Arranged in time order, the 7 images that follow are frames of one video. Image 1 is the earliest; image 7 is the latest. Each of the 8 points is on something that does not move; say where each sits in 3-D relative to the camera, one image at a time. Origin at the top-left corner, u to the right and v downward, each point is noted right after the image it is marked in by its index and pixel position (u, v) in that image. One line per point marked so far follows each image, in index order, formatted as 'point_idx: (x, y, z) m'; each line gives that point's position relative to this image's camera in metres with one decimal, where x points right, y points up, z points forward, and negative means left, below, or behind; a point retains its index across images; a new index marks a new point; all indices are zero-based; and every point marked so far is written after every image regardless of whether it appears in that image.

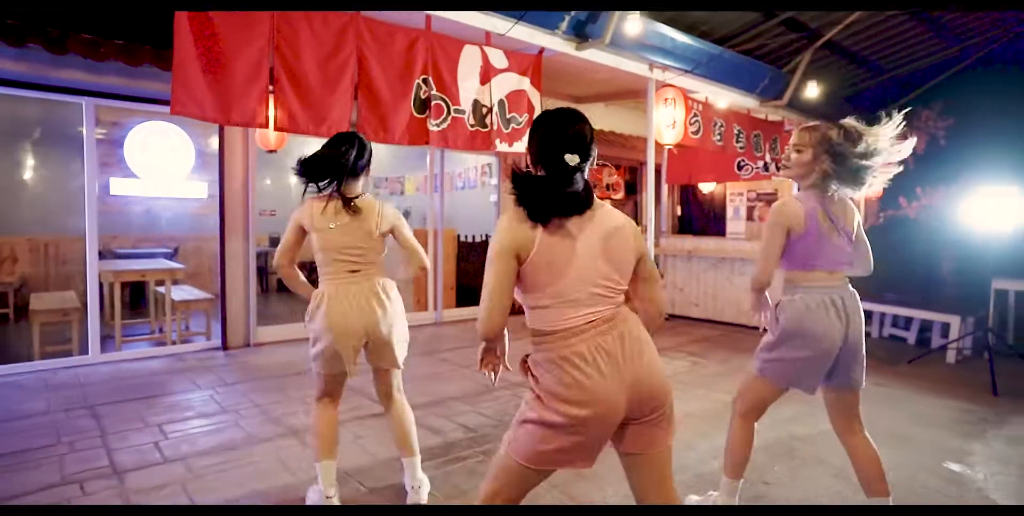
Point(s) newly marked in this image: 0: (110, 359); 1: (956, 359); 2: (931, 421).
0: (-4.2, -1.1, +5.9) m
1: (+5.1, -1.1, +6.5) m
2: (+3.4, -1.3, +4.6) m
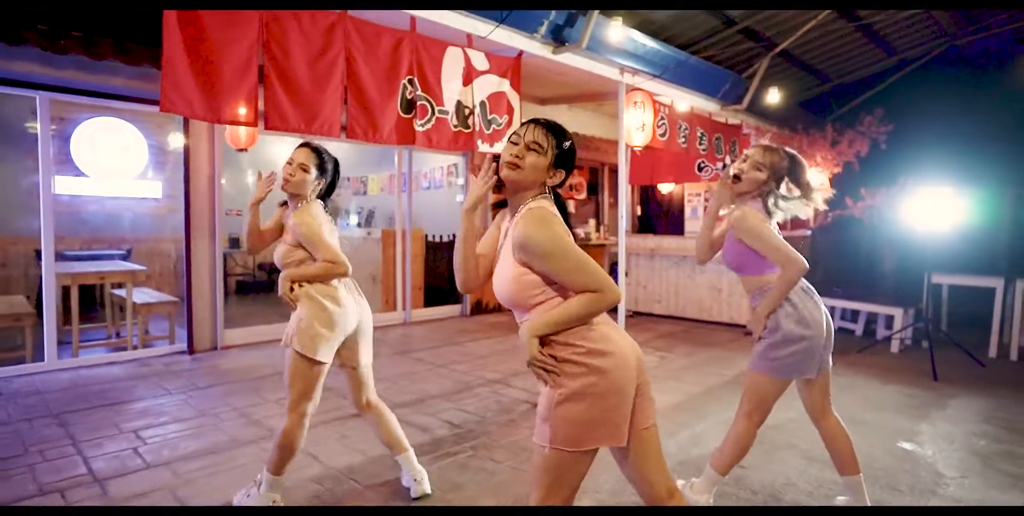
0: (-4.4, -1.1, +5.7) m
1: (+4.8, -1.1, +7.0) m
2: (+3.2, -1.3, +4.9) m
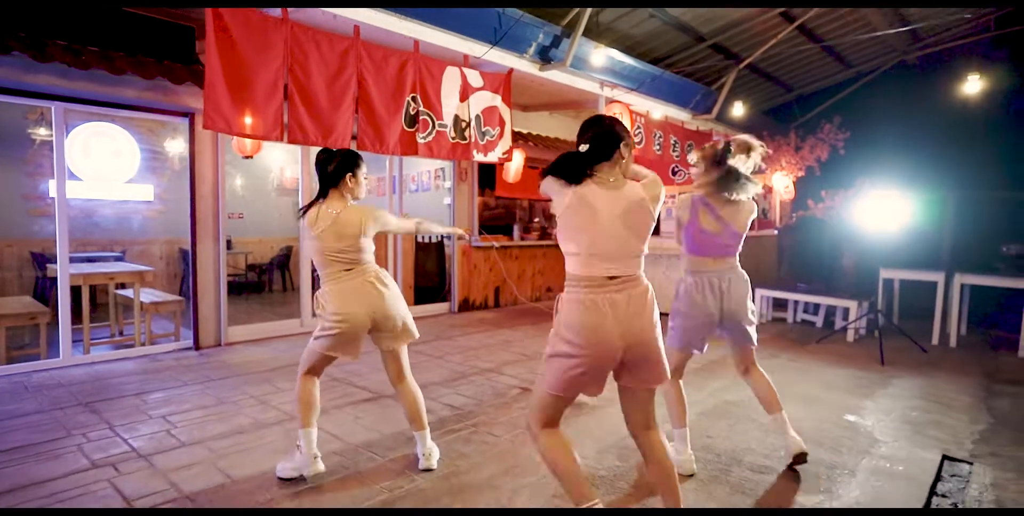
0: (-4.5, -1.1, +6.0) m
1: (+4.6, -1.1, +7.7) m
2: (+3.1, -1.2, +5.6) m
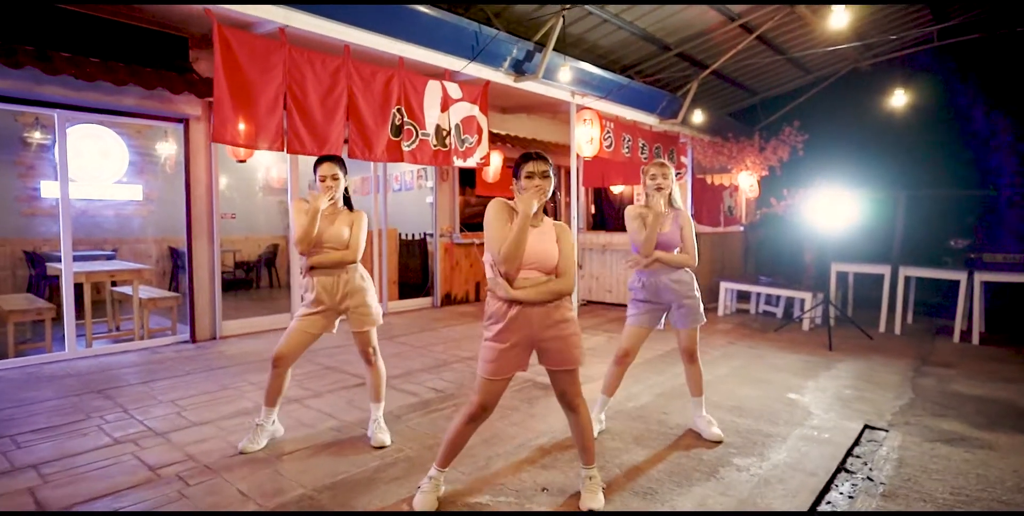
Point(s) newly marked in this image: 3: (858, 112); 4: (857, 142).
0: (-4.7, -1.1, +6.3) m
1: (+4.3, -1.0, +8.3) m
2: (+2.9, -1.2, +6.1) m
3: (+6.4, +2.7, +10.5) m
4: (+6.4, +2.1, +10.5) m
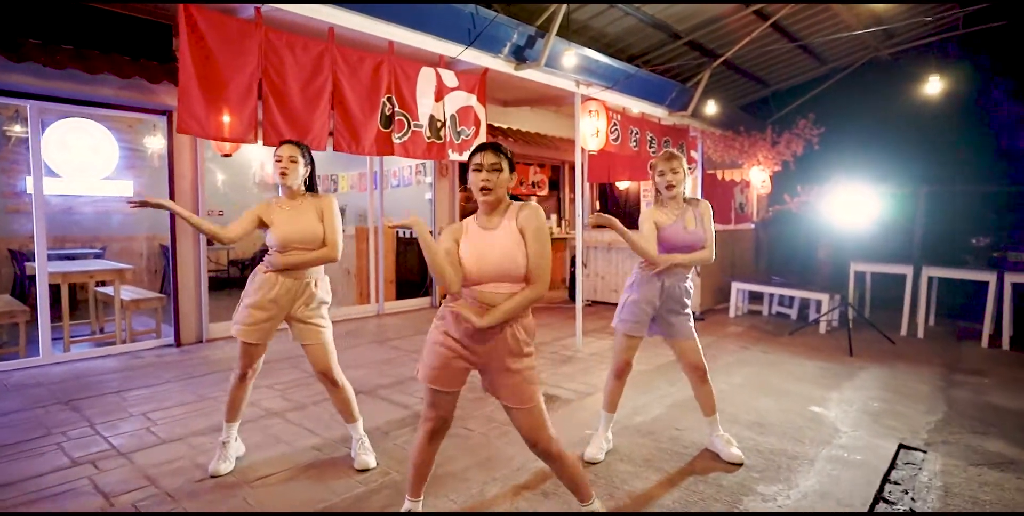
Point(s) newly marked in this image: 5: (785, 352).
0: (-4.7, -1.1, +6.0) m
1: (+4.3, -1.0, +7.9) m
2: (+2.9, -1.2, +5.7) m
3: (+6.5, +2.7, +10.1) m
4: (+6.5, +2.2, +10.0) m
5: (+3.3, -1.1, +6.9) m
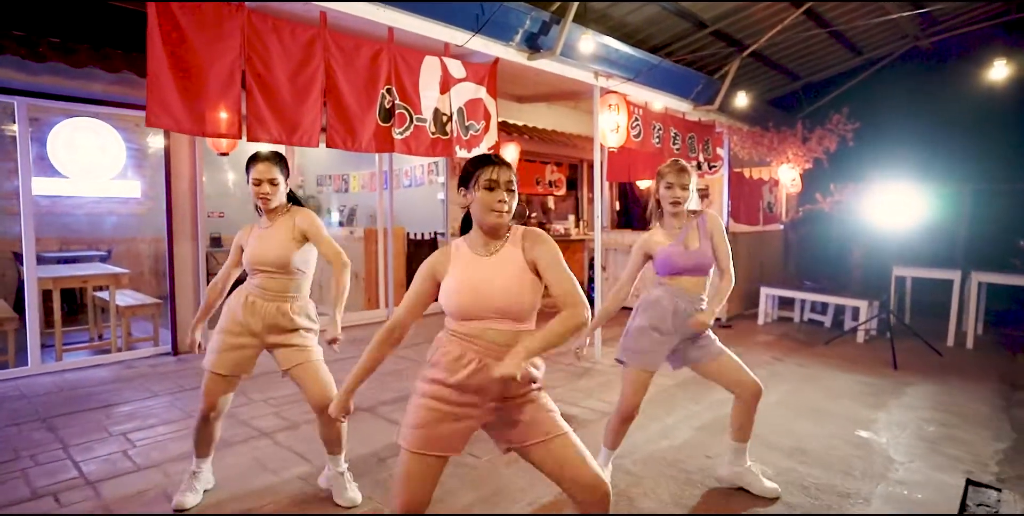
0: (-4.6, -1.1, +5.7) m
1: (+4.5, -1.0, +7.3) m
2: (+3.0, -1.3, +5.2) m
3: (+6.7, +2.7, +9.4) m
4: (+6.7, +2.1, +9.4) m
5: (+3.5, -1.2, +6.3) m
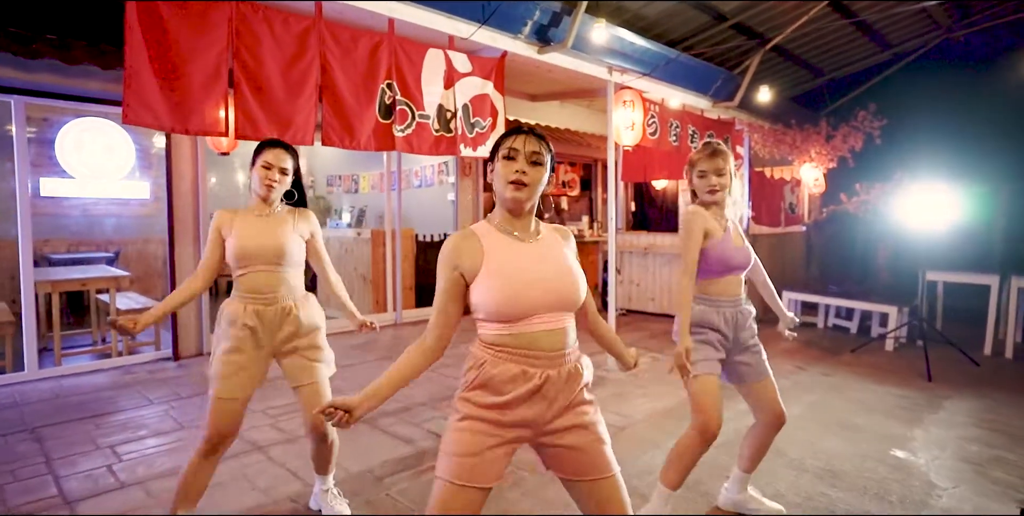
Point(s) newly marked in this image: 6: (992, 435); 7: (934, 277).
0: (-4.5, -1.2, +5.6) m
1: (+4.7, -1.1, +7.0) m
2: (+3.1, -1.3, +4.9) m
3: (+6.9, +2.6, +9.0) m
4: (+6.9, +2.1, +9.0) m
5: (+3.6, -1.2, +6.0) m
6: (+3.6, -1.3, +4.3) m
7: (+5.3, -0.2, +7.2) m
